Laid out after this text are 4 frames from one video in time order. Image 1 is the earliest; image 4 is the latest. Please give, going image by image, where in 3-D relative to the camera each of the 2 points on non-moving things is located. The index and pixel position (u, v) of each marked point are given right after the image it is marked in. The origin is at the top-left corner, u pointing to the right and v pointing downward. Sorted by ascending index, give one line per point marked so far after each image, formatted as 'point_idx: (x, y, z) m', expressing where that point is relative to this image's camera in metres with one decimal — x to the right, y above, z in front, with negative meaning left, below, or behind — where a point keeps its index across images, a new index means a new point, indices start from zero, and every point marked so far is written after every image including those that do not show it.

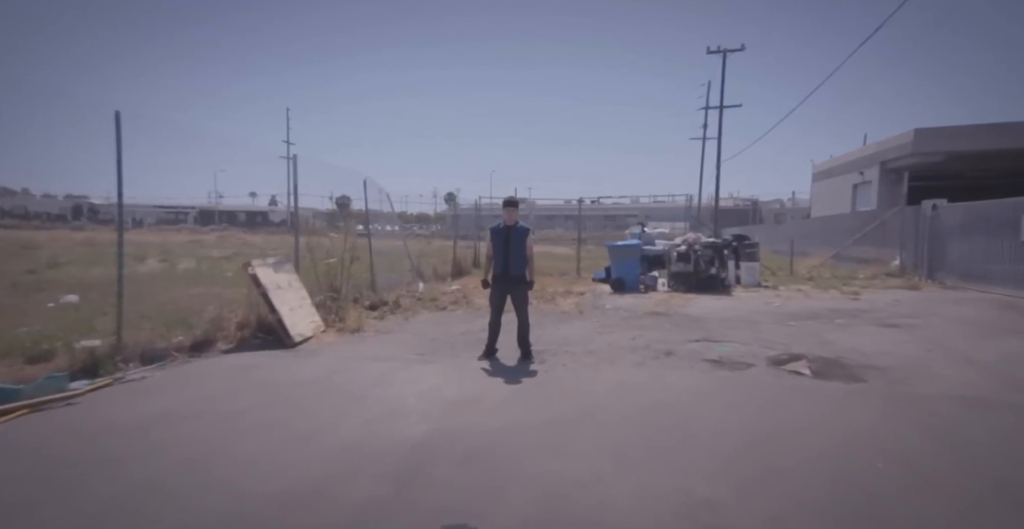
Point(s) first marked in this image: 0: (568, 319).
0: (+1.0, -1.0, +10.2) m
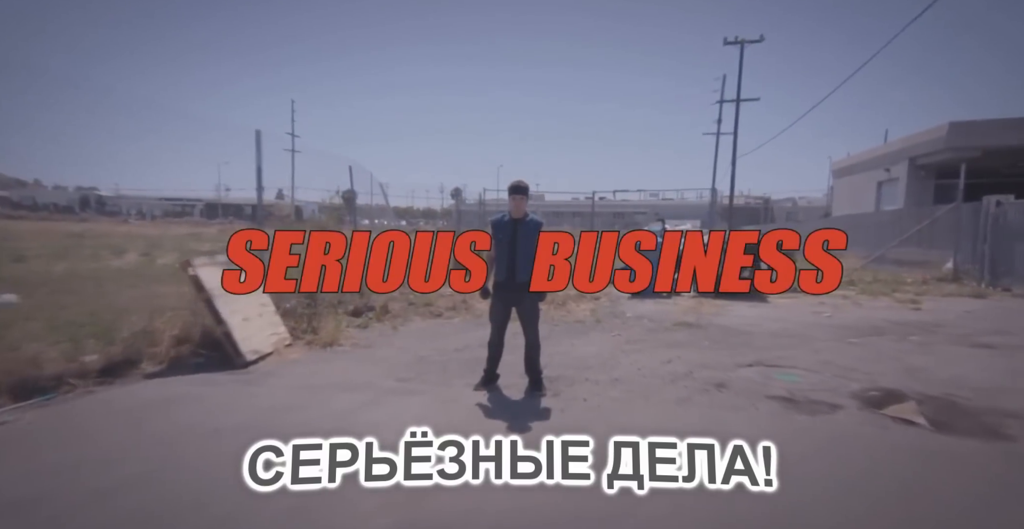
0: (+1.1, -1.0, +8.6) m
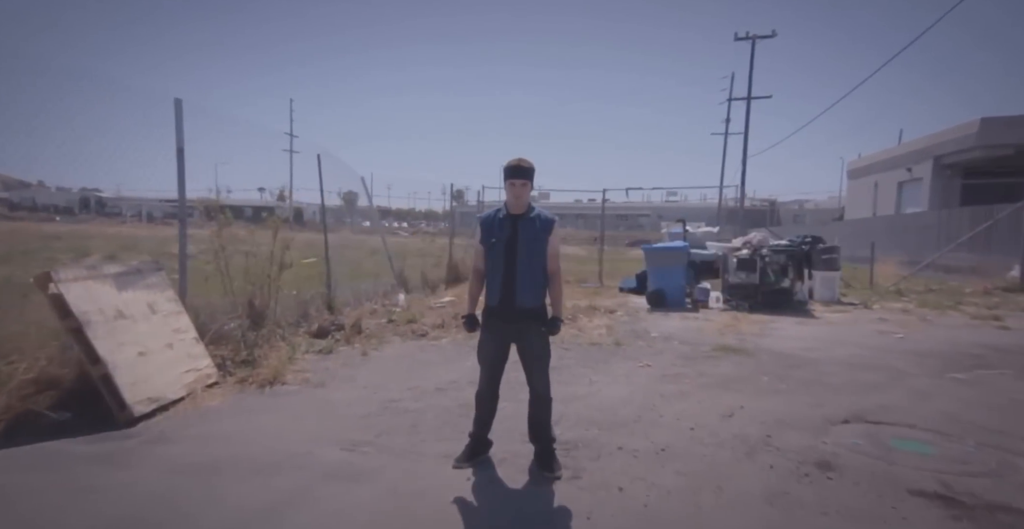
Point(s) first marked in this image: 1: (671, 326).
0: (+1.1, -1.2, +6.9) m
1: (+2.6, -1.0, +9.4) m
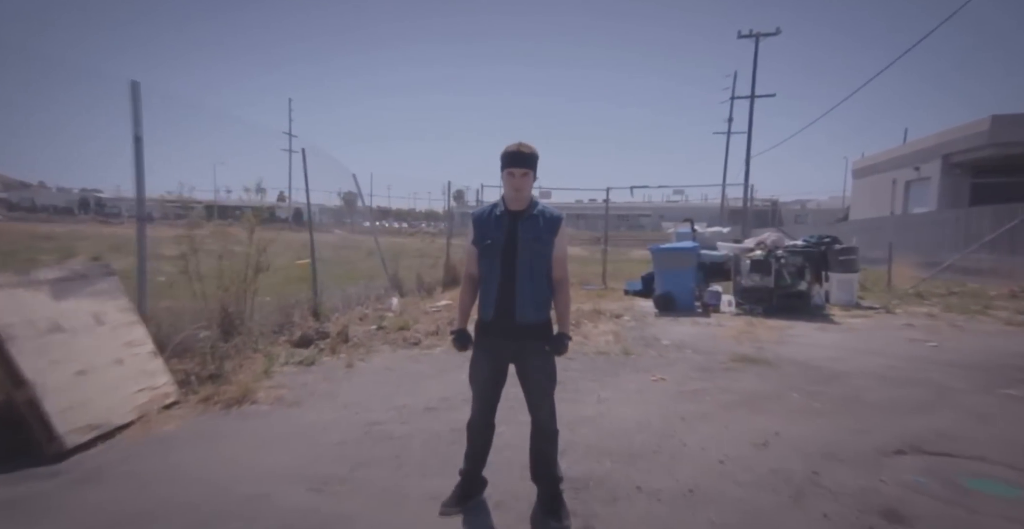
0: (+1.1, -1.2, +6.2) m
1: (+2.6, -1.0, +8.8) m
